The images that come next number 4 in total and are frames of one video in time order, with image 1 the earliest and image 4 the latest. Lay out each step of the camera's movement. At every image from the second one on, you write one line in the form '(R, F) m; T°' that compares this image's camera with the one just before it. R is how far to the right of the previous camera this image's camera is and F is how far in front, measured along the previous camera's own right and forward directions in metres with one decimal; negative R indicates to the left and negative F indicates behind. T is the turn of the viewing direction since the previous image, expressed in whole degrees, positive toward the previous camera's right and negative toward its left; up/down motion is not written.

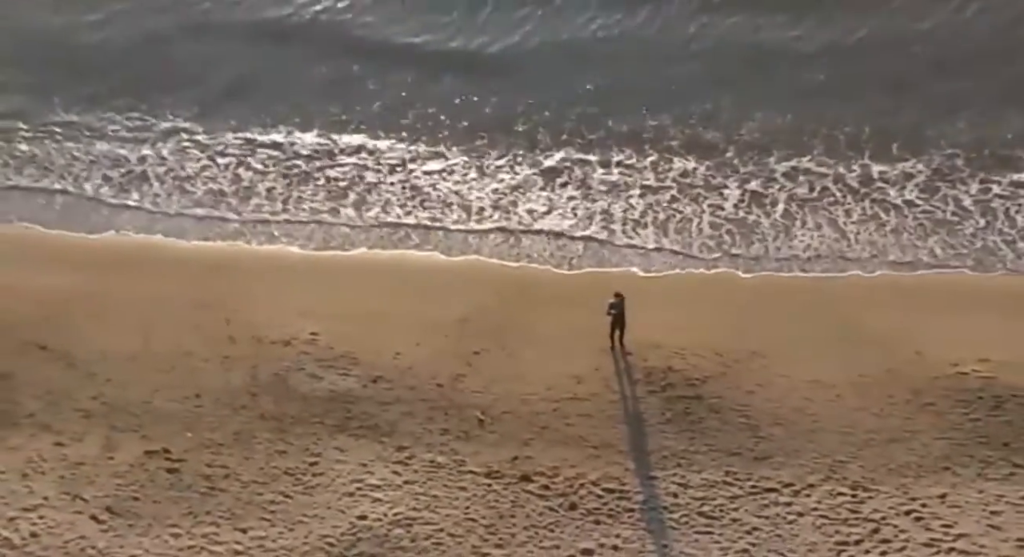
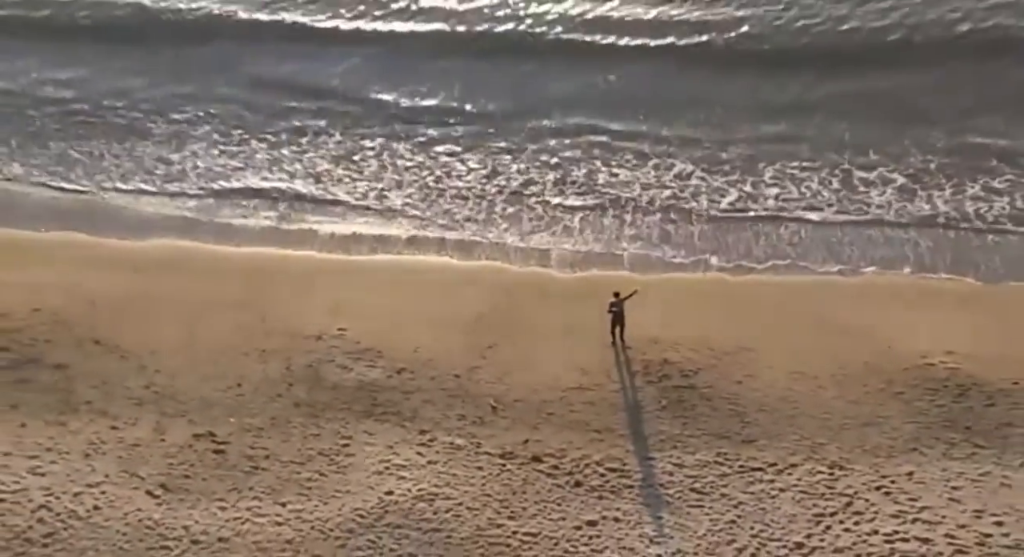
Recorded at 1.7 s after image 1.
(-0.1, -0.6) m; 0°
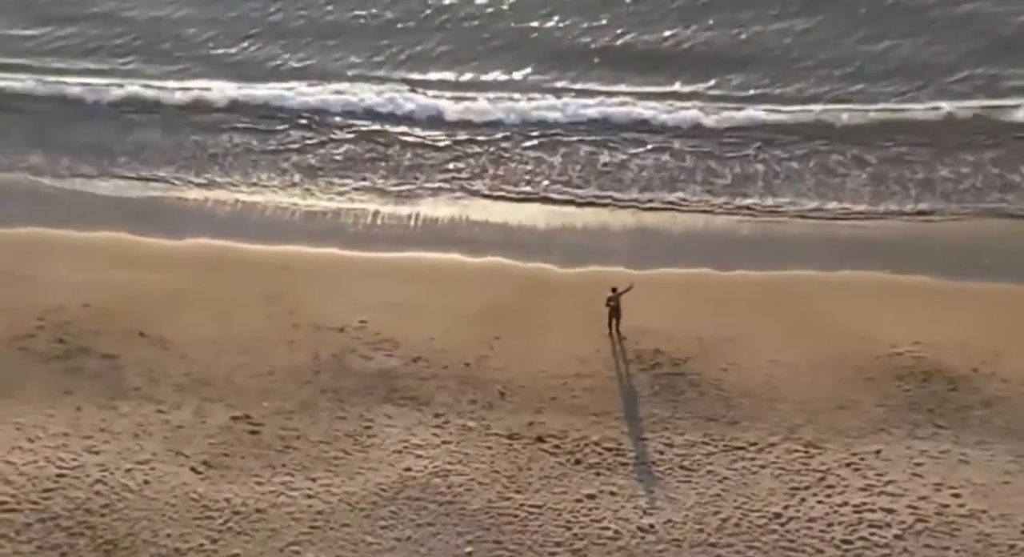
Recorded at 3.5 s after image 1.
(0.0, -0.6) m; 0°
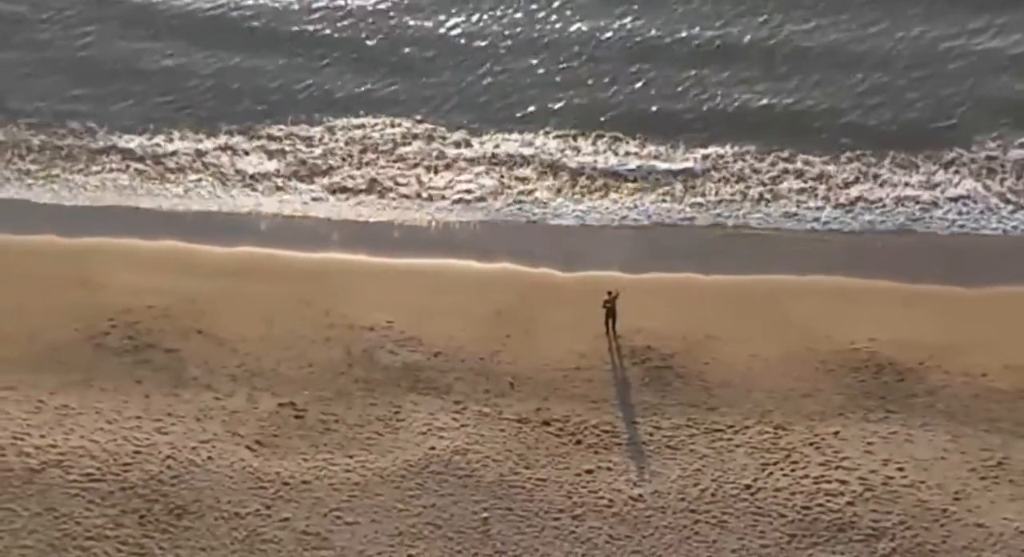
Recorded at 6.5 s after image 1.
(0.0, -1.0) m; 0°
